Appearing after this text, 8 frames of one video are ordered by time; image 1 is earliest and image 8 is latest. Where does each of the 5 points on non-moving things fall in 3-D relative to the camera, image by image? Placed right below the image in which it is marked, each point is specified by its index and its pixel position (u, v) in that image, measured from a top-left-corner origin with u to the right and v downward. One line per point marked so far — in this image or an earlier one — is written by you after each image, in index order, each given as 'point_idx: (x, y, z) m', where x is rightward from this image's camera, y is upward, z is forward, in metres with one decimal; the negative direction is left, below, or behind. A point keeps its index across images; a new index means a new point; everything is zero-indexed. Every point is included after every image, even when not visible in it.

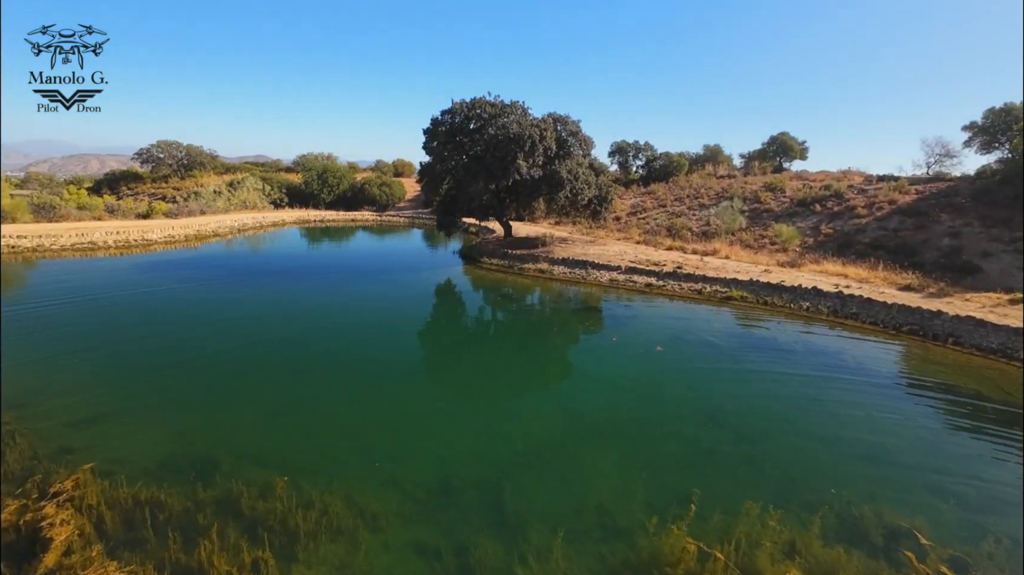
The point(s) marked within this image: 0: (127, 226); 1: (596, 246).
0: (-16.0, +2.6, +18.1) m
1: (+3.5, +1.8, +18.2) m
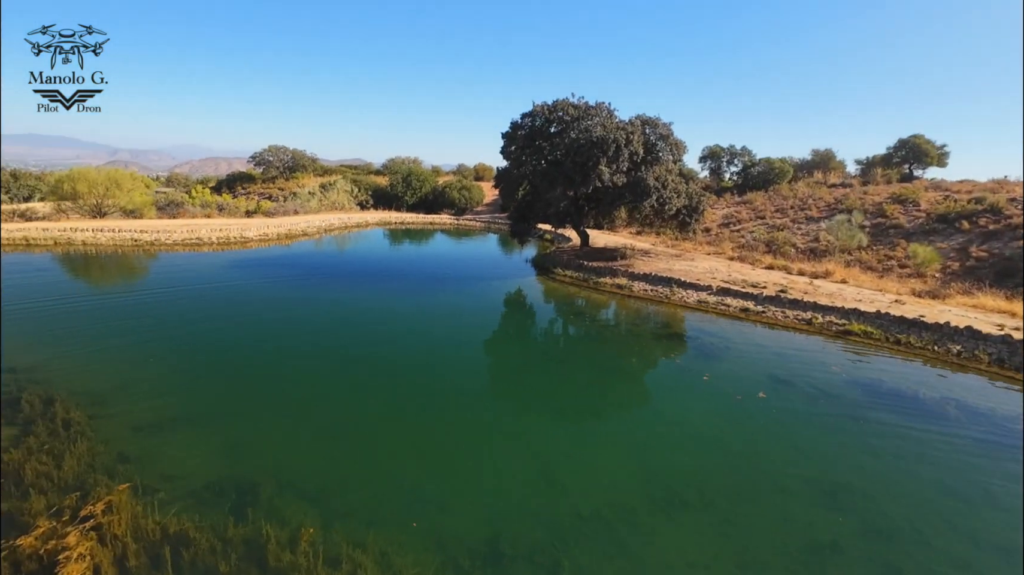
0: (-12.8, +2.9, +19.7) m
1: (+6.4, +1.0, +16.5) m
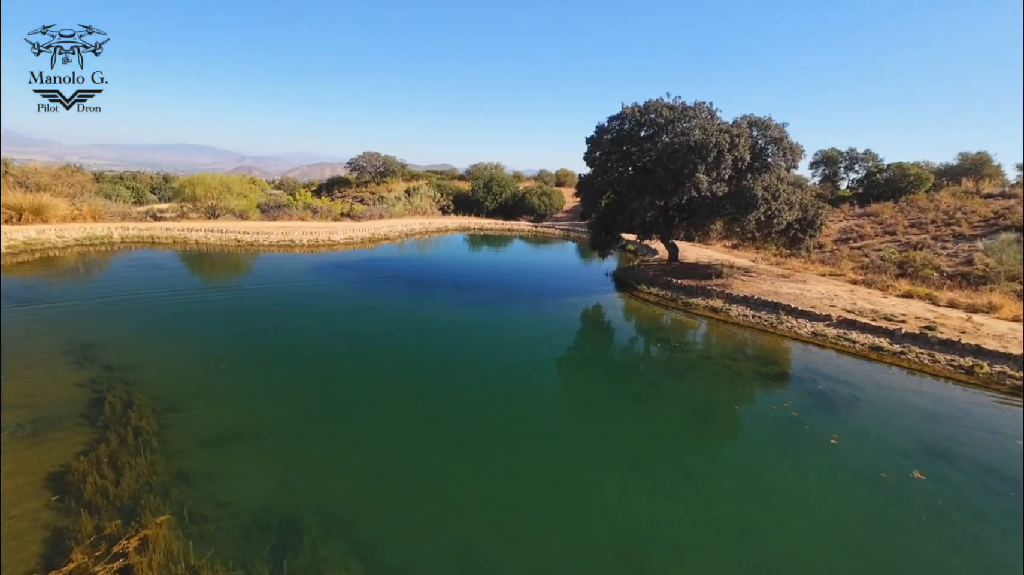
0: (-9.1, +2.9, +20.7) m
1: (+9.1, +0.2, +14.2) m
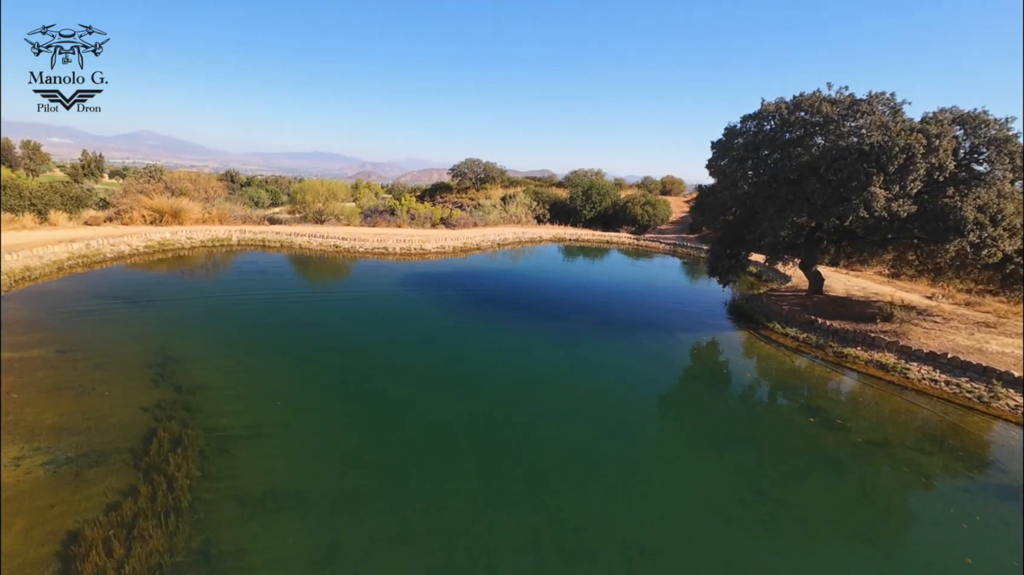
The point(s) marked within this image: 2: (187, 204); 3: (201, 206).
0: (-4.6, +2.5, +20.6) m
1: (+11.7, -1.1, +10.4) m
2: (-14.3, +3.7, +19.1) m
3: (-14.2, +3.7, +19.8) m
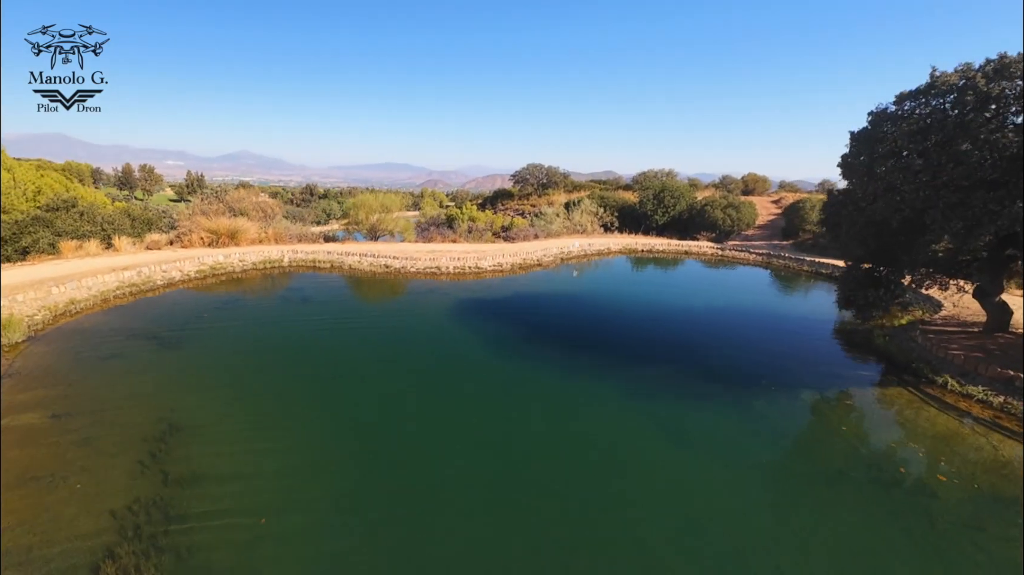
0: (-1.8, +1.6, +18.9) m
1: (+12.9, -1.9, +6.5) m
2: (-11.7, +2.8, +18.8) m
3: (-11.4, +2.7, +19.5) m
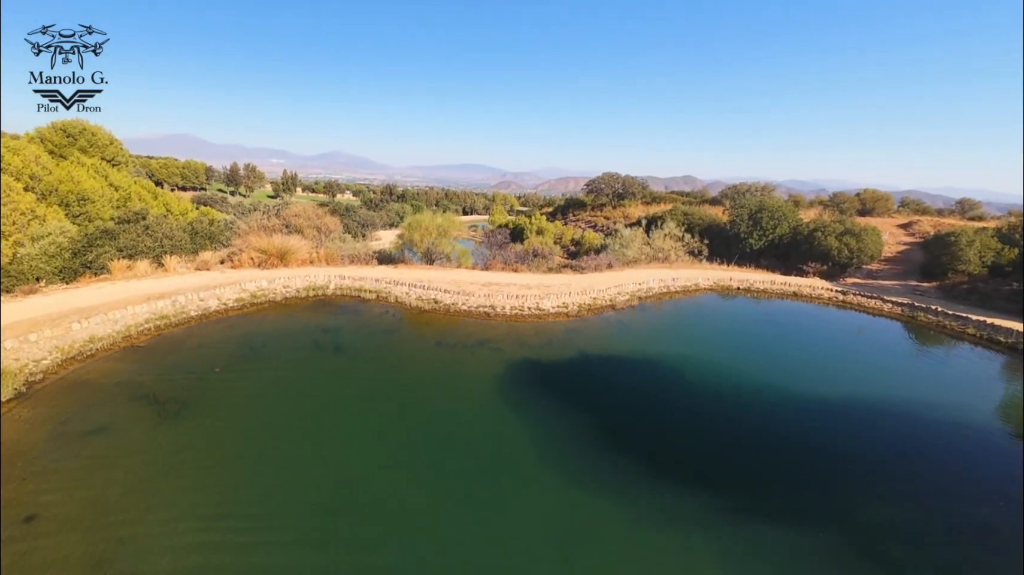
0: (+0.8, +0.1, +16.5) m
1: (+13.2, -4.1, +2.0) m
2: (-8.9, +1.8, +17.9) m
3: (-8.6, +1.8, +18.5) m
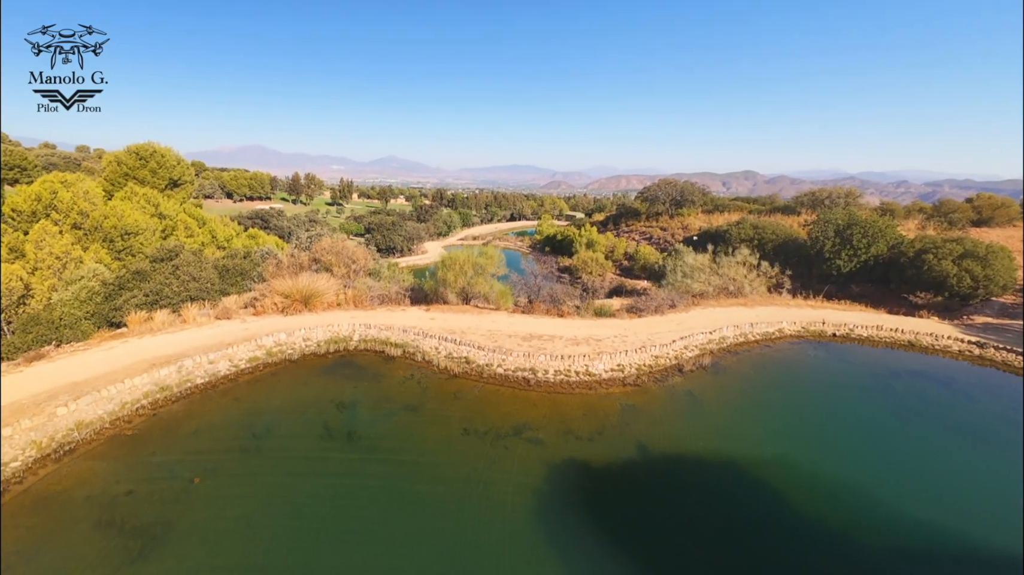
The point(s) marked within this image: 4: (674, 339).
0: (+2.3, -1.6, +14.1) m
1: (+13.0, -5.8, -1.7) m
2: (-7.2, +0.1, +16.5) m
3: (-6.8, +0.1, +17.1) m
4: (+5.5, -1.7, +14.8) m
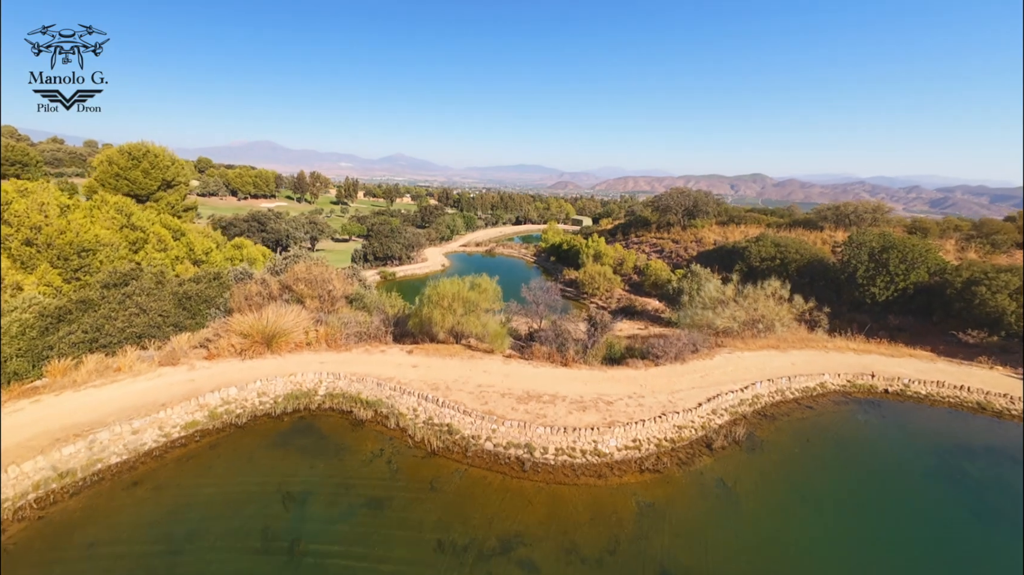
0: (+2.1, -3.0, +11.7) m
1: (+12.6, -7.4, -4.2) m
2: (-7.3, -1.1, +14.3) m
3: (-6.9, -1.1, +14.9) m
4: (+5.4, -3.2, +12.5) m
